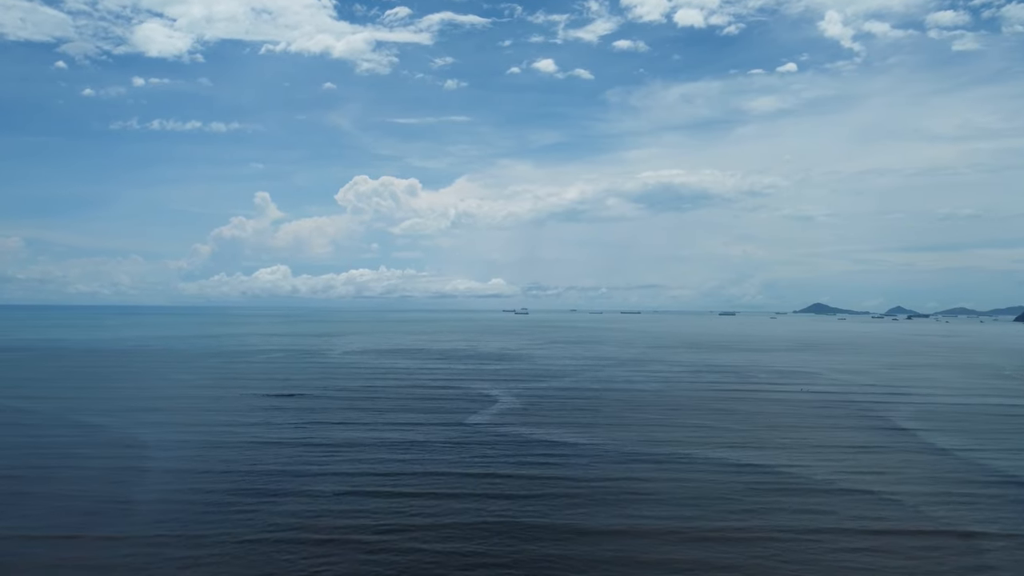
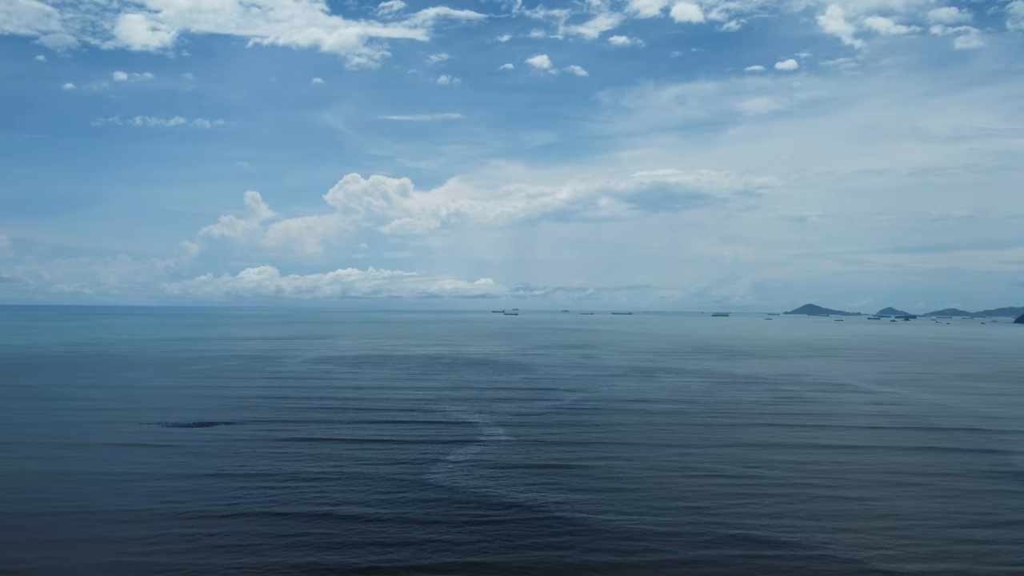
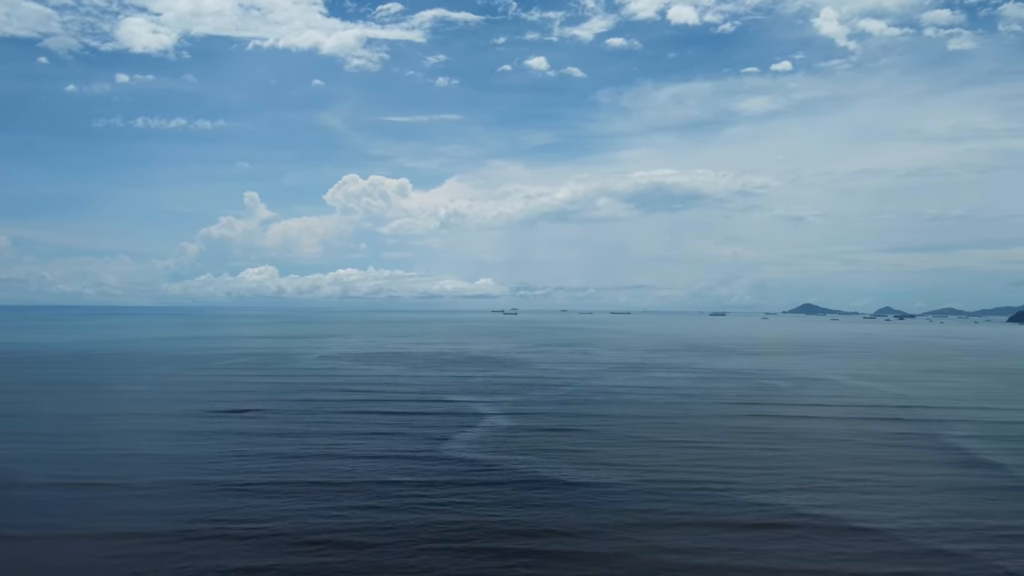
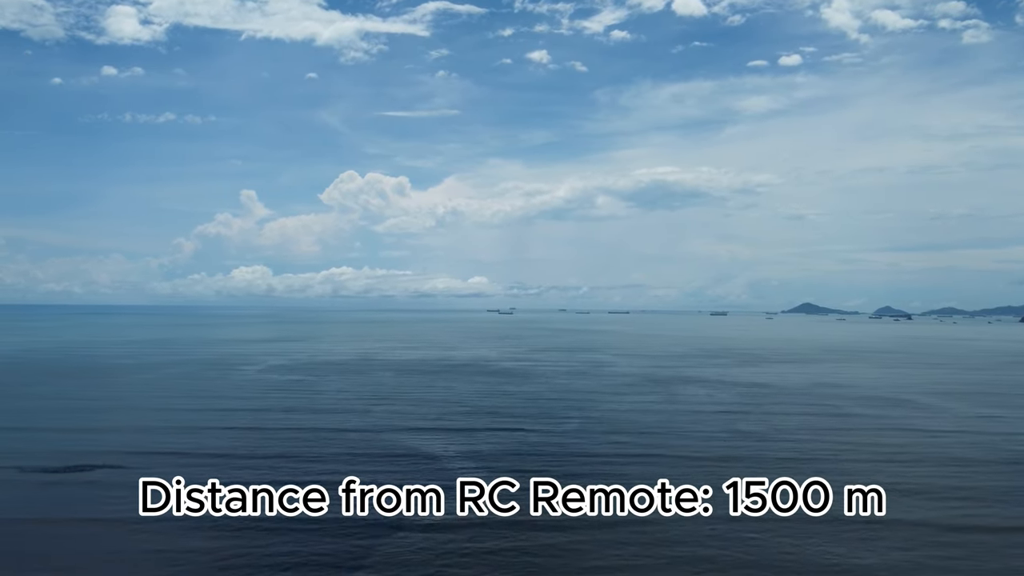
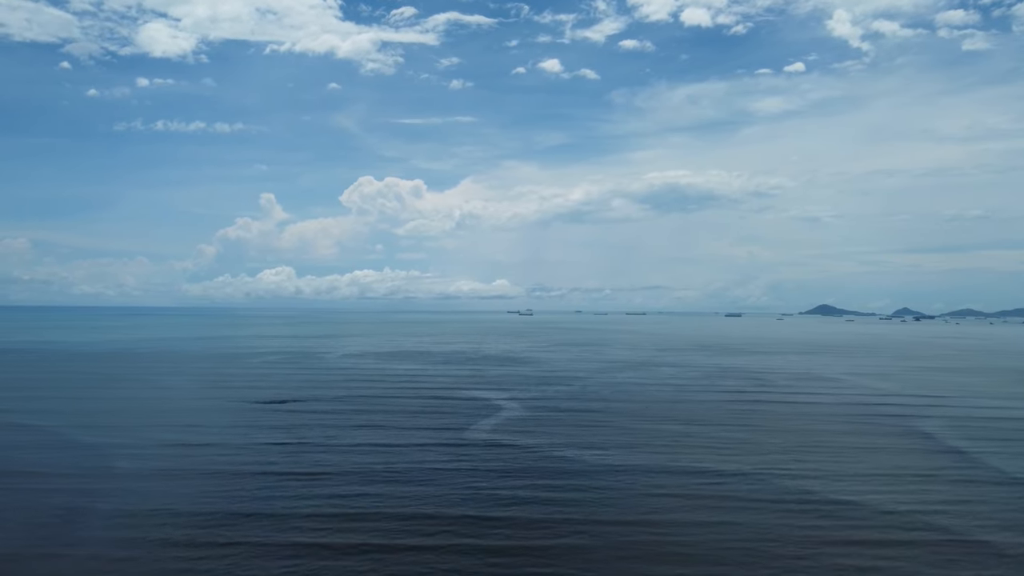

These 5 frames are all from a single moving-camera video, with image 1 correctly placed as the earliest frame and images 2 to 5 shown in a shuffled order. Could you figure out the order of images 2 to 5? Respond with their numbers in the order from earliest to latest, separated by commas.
5, 3, 2, 4
